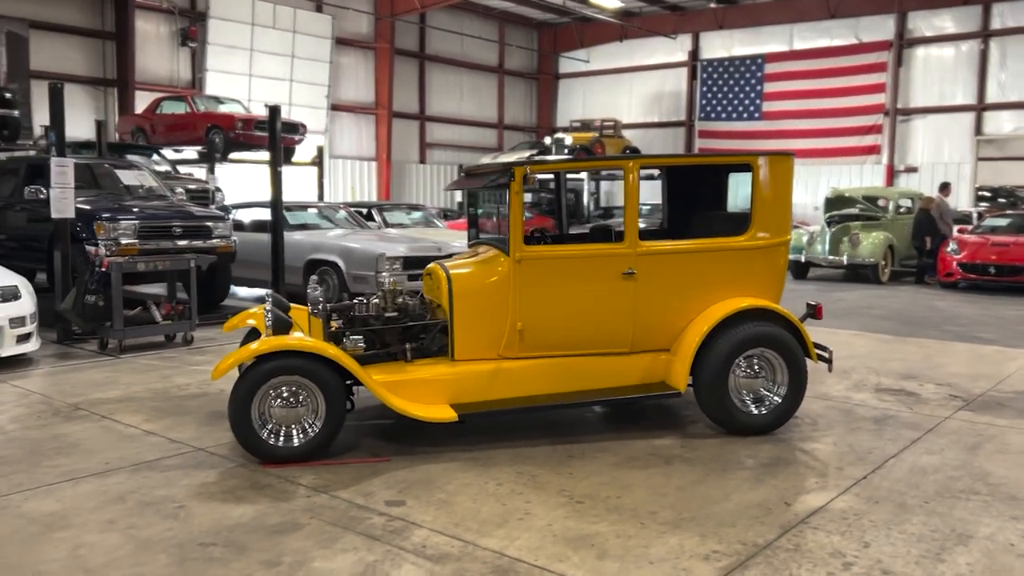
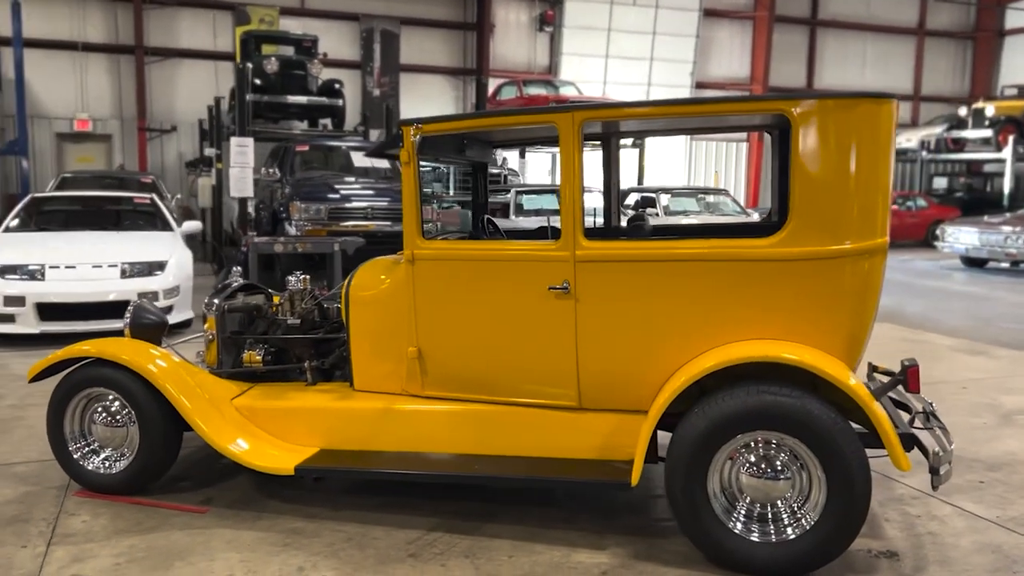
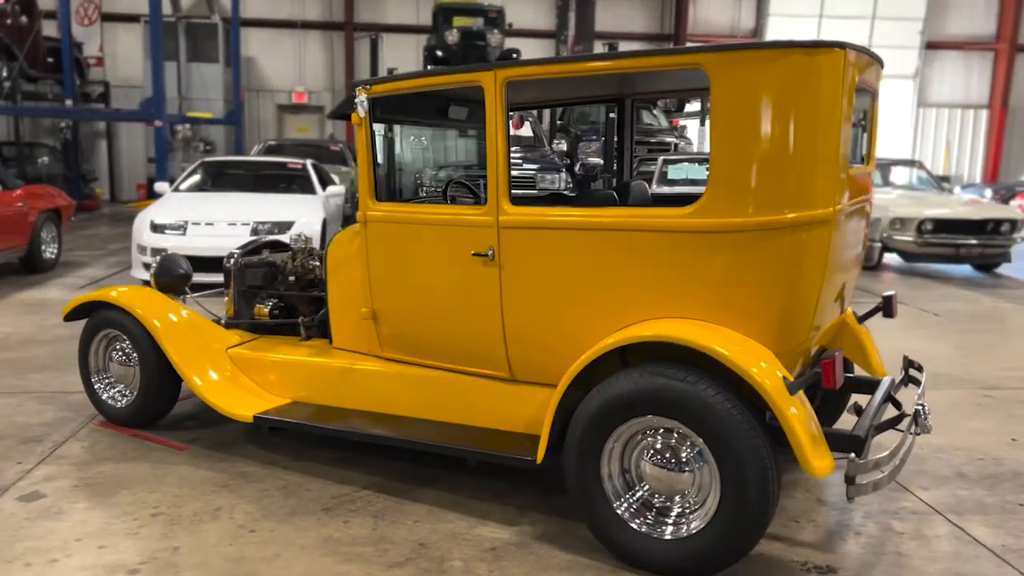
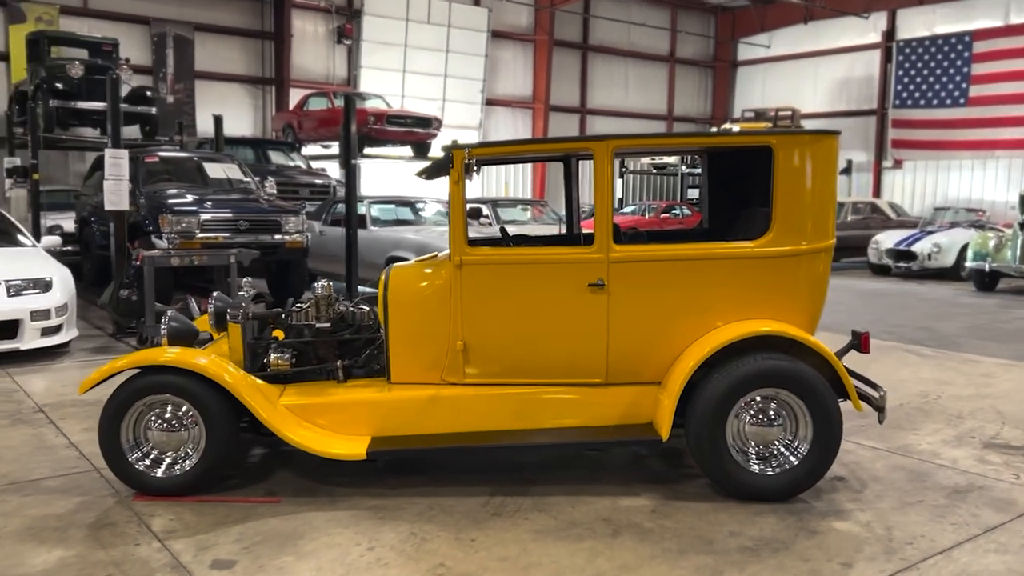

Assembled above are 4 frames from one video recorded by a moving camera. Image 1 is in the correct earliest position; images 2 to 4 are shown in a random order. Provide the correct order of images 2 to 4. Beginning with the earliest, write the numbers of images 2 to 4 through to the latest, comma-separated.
4, 2, 3
